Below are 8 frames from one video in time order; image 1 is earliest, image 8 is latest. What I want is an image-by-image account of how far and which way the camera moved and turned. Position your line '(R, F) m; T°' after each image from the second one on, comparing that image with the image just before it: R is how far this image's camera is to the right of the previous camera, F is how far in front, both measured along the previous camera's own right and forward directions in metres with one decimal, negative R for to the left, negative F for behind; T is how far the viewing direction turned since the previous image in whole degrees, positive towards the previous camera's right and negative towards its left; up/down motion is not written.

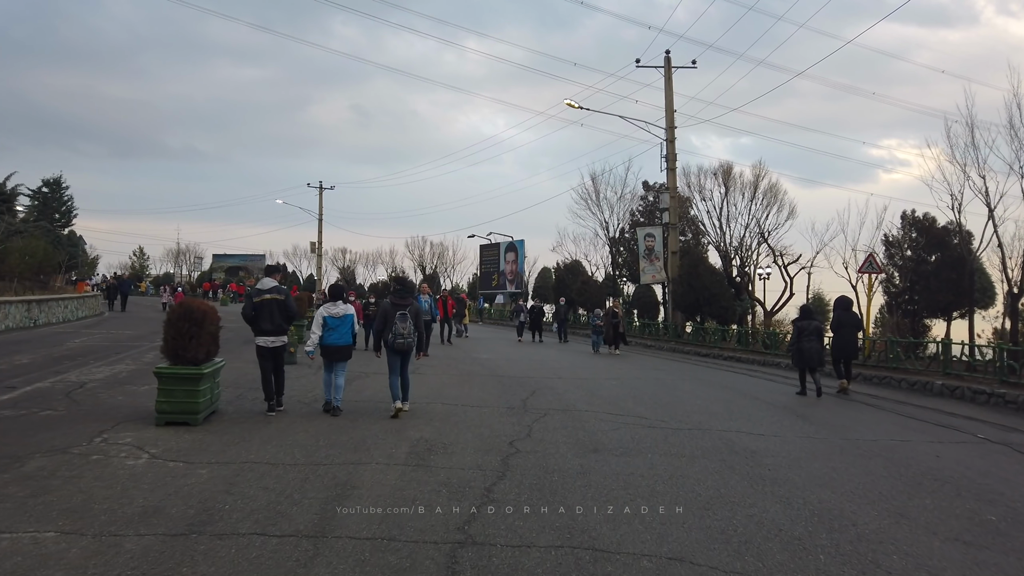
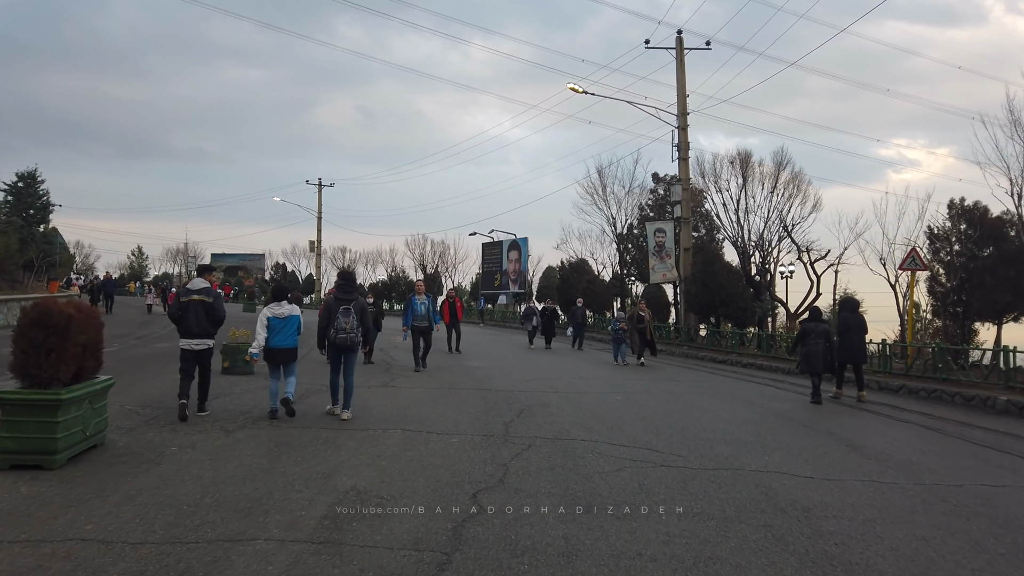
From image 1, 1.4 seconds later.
(+0.3, +2.0) m; -1°
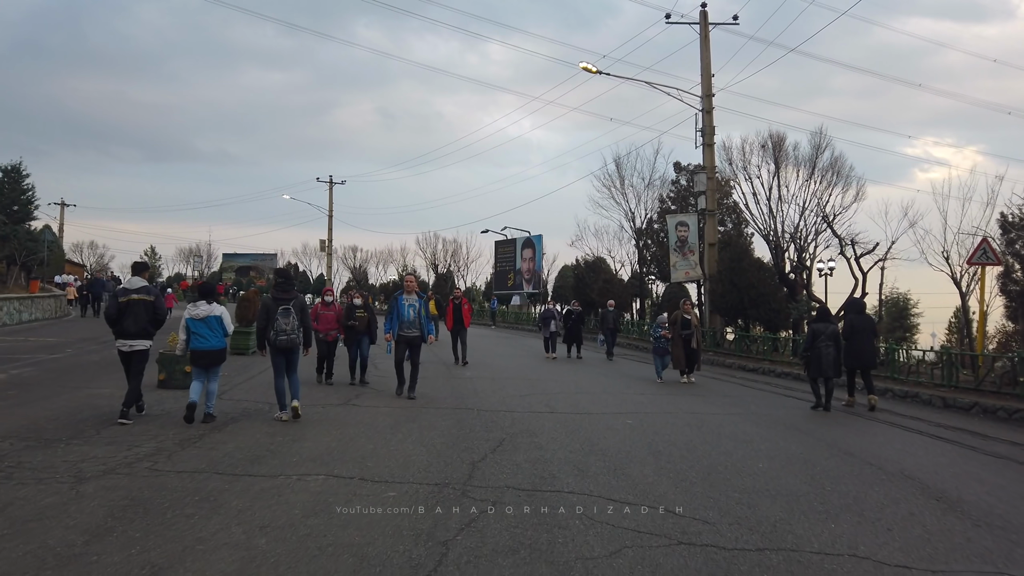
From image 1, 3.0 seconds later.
(+0.5, +2.2) m; -2°
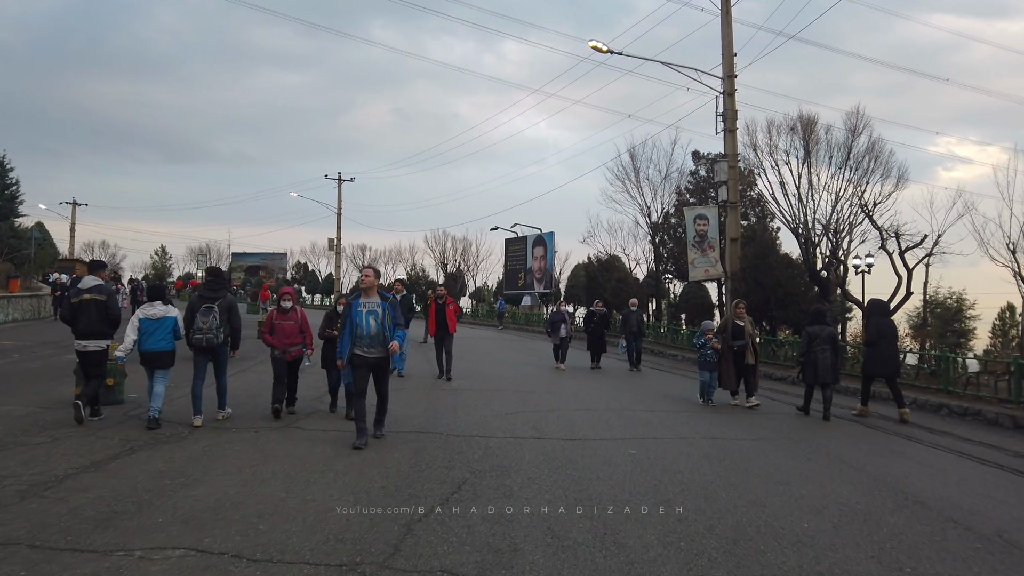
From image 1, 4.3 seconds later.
(+0.4, +1.8) m; -1°
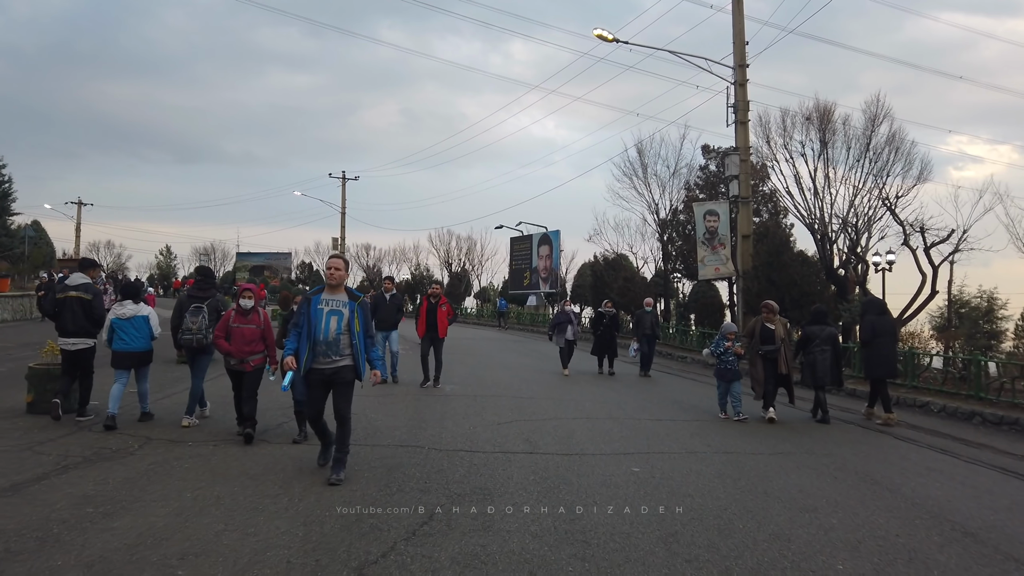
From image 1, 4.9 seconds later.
(+0.2, +0.8) m; -1°
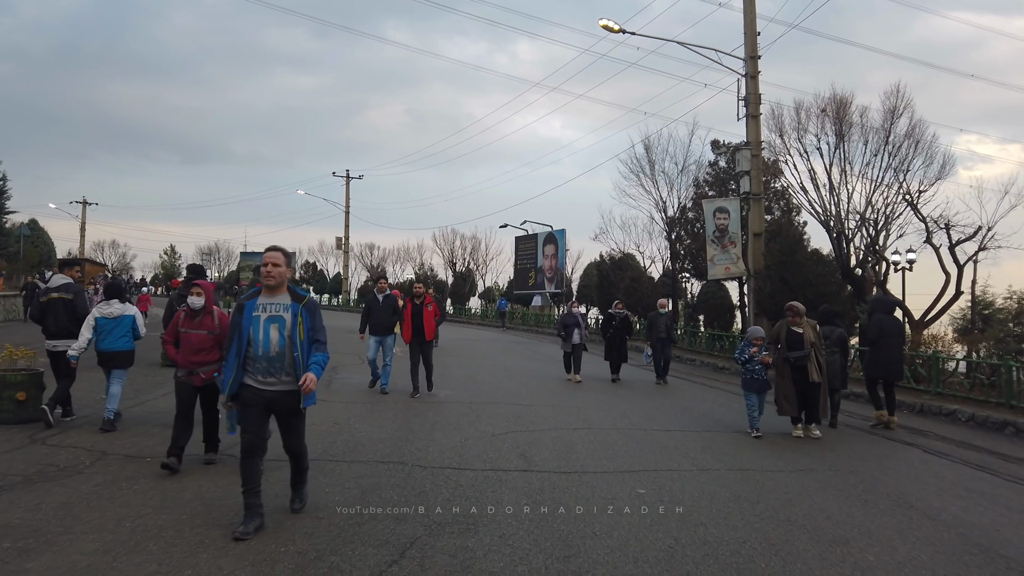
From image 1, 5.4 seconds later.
(+0.1, +0.7) m; -1°
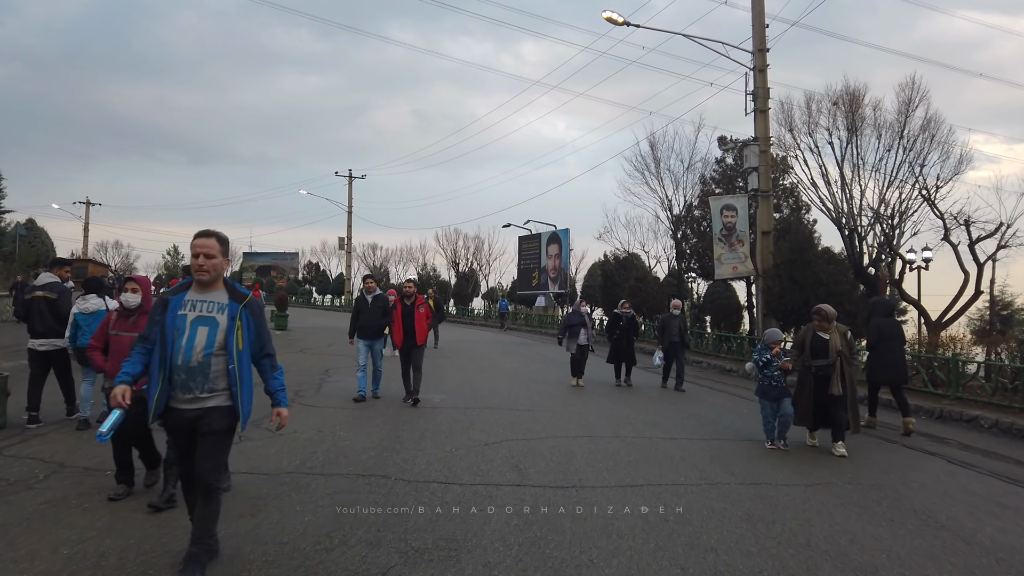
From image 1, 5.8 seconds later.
(+0.1, +0.5) m; 0°
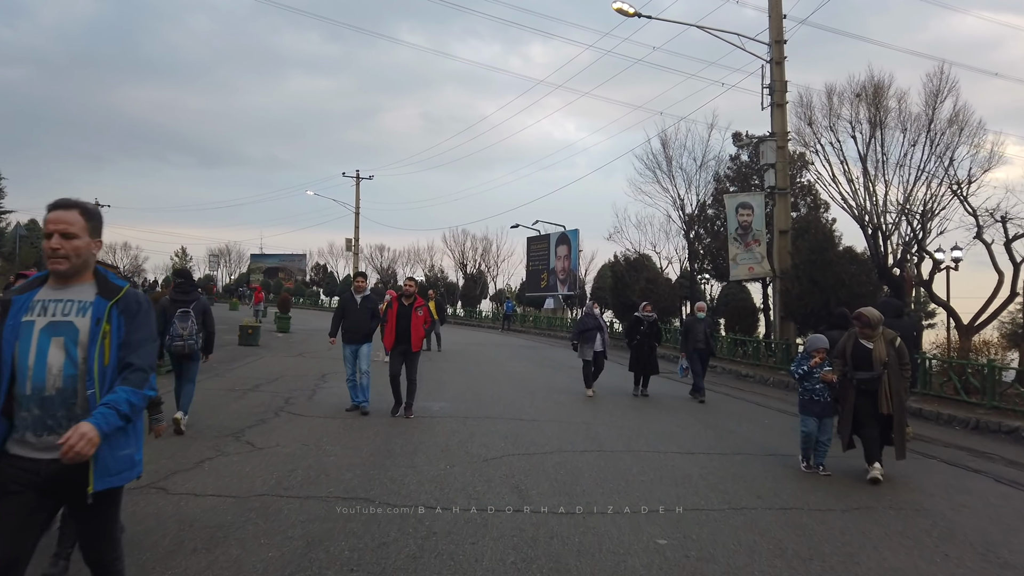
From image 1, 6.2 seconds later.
(+0.1, +0.7) m; -1°
